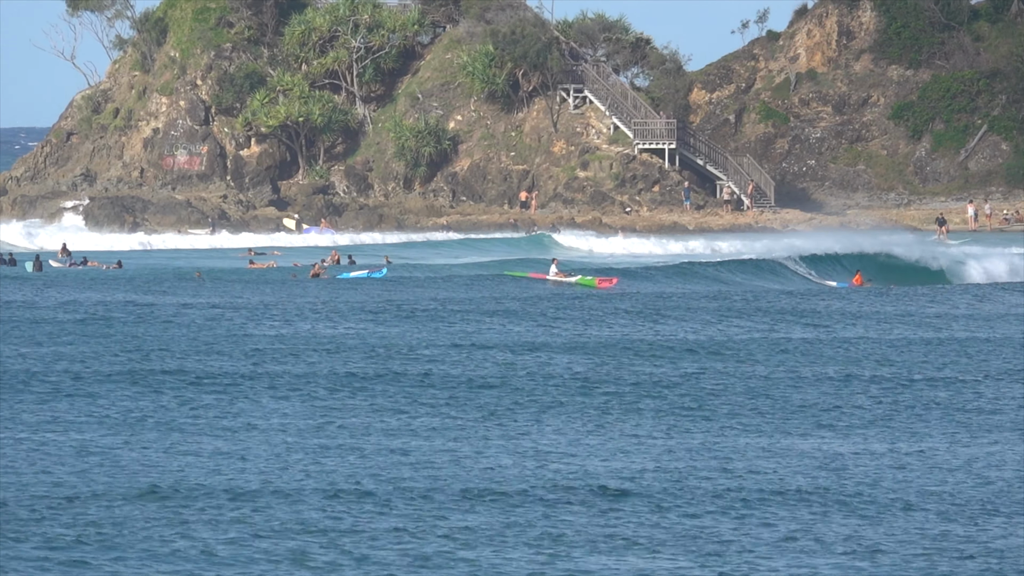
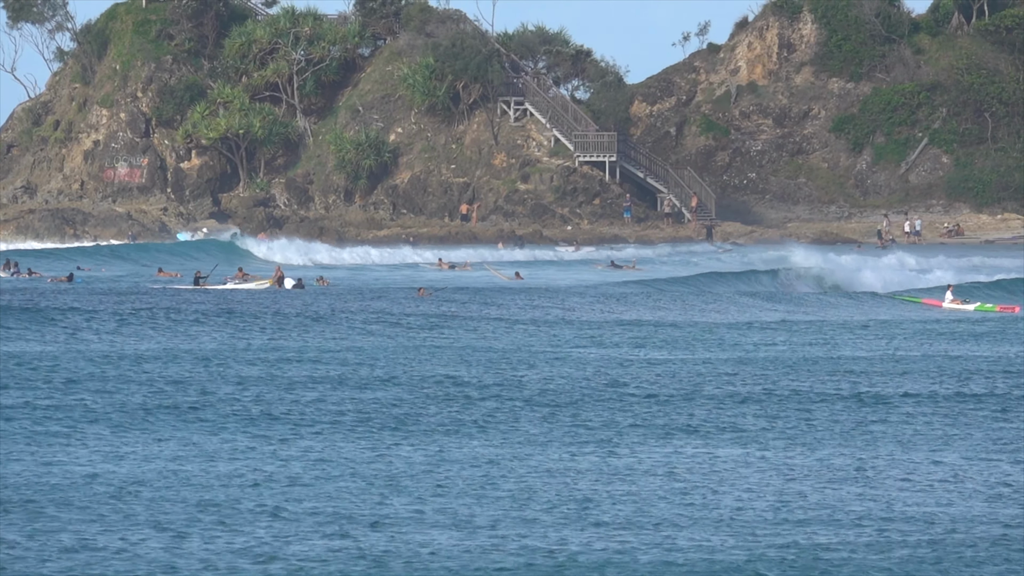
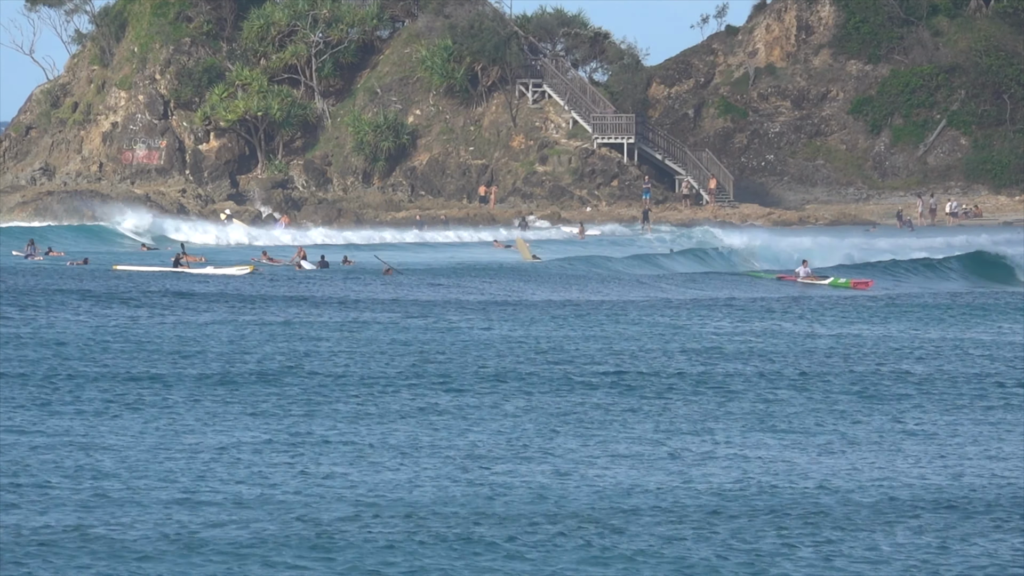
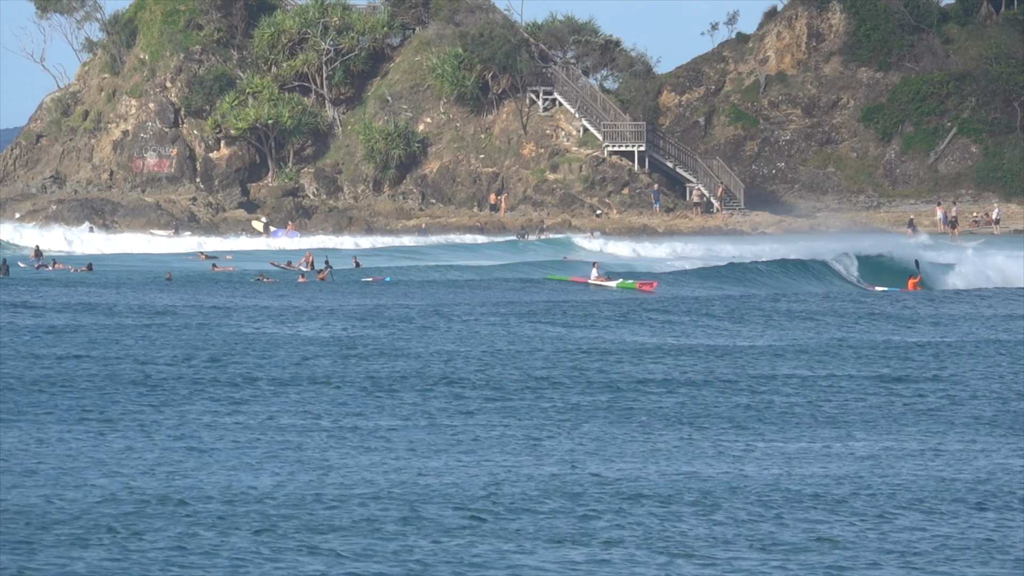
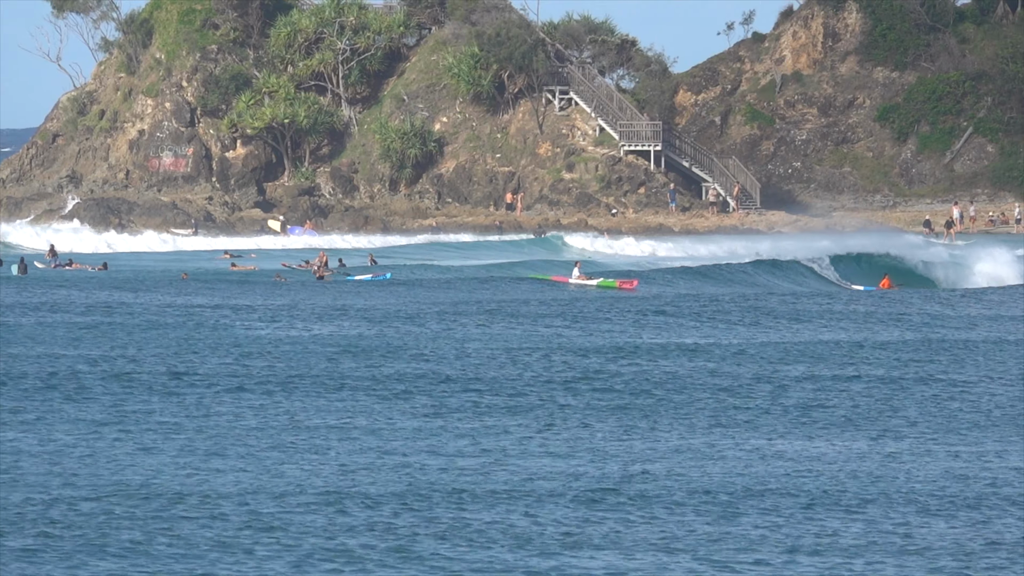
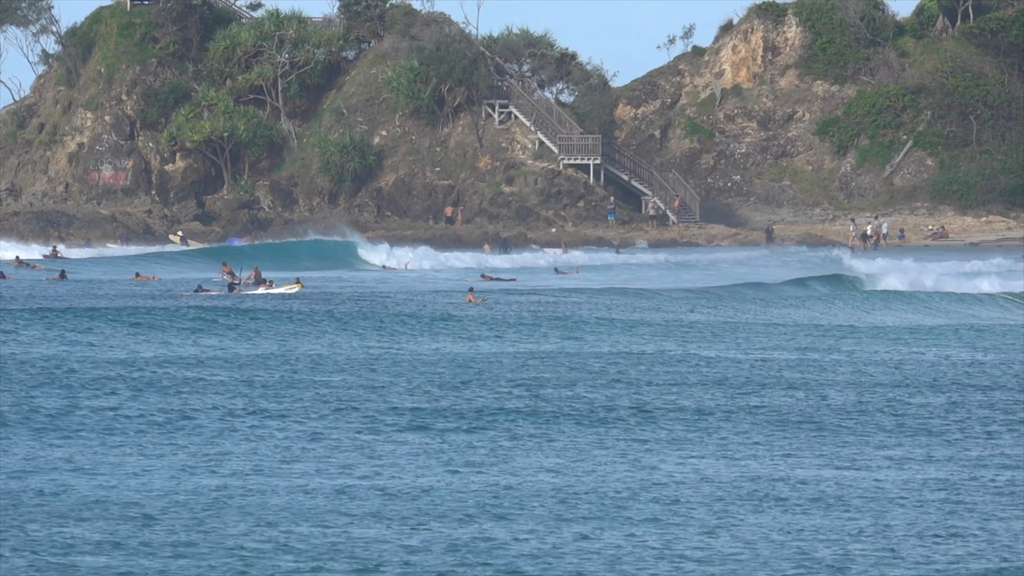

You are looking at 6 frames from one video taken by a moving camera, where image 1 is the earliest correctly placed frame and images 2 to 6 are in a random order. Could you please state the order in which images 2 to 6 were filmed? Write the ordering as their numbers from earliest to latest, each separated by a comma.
5, 4, 3, 2, 6
